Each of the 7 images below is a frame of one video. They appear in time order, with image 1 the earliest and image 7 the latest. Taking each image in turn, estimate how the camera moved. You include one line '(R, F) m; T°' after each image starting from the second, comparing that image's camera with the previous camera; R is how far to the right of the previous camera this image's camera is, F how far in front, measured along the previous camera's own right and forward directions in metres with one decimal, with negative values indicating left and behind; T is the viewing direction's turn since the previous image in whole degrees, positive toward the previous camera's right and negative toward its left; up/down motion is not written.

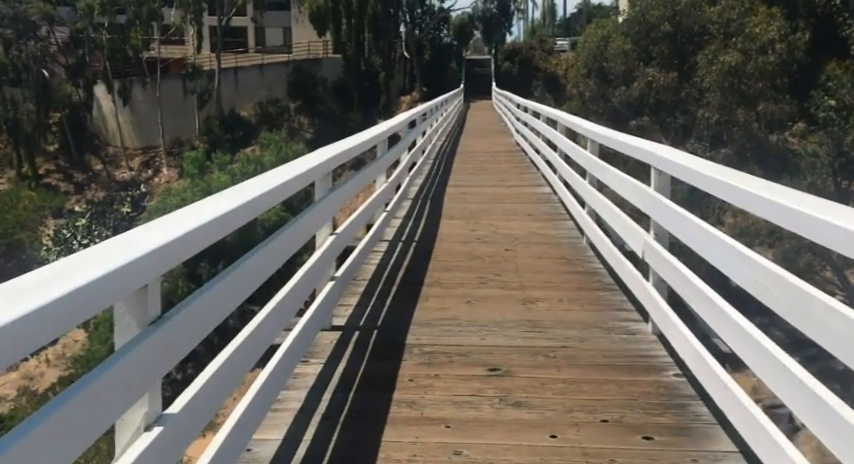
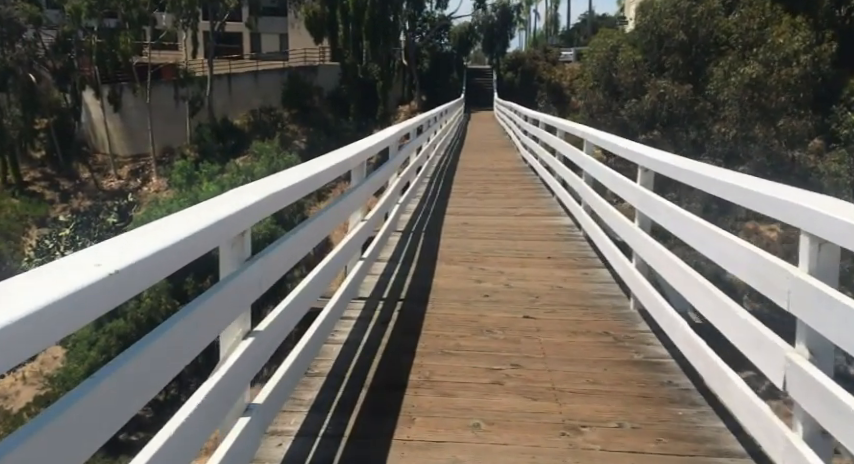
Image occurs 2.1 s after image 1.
(+0.1, +1.8) m; 0°
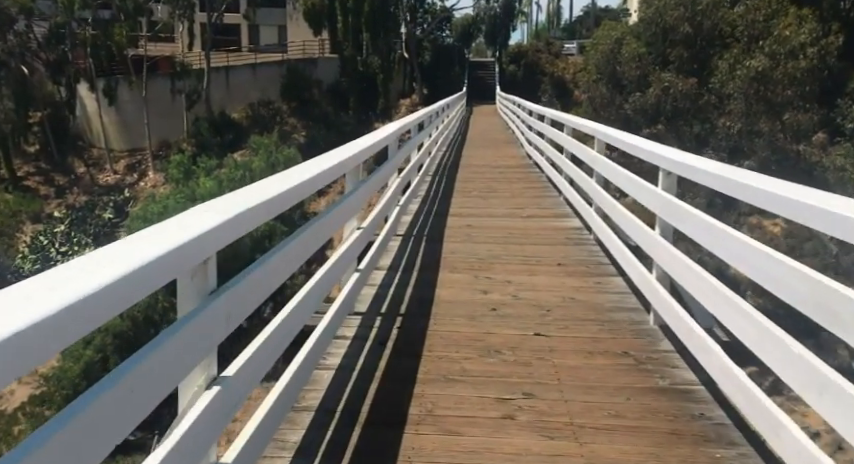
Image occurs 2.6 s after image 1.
(0.0, +0.4) m; 0°
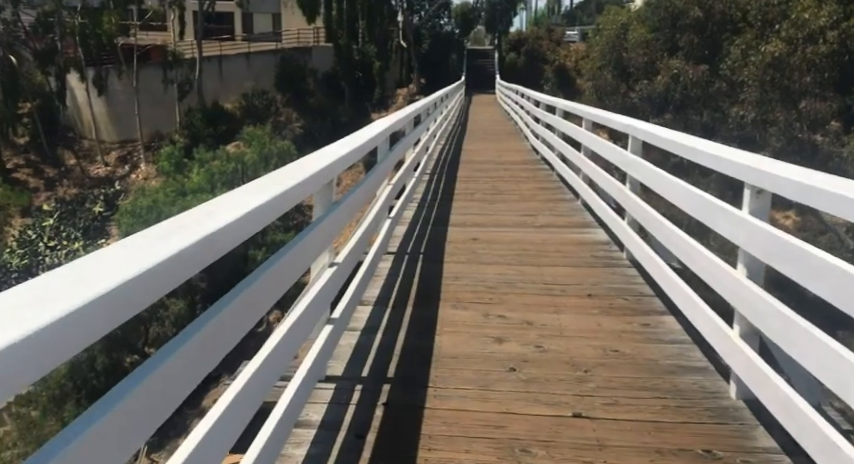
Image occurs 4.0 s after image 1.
(0.0, +1.3) m; 0°
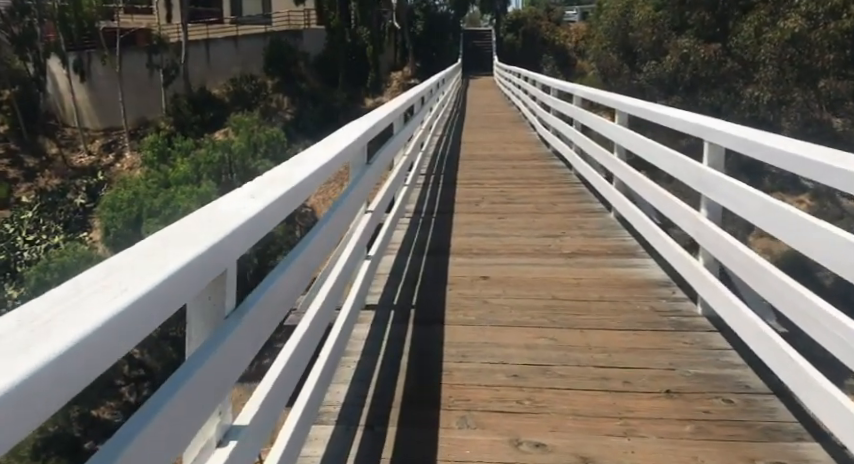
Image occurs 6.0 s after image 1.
(0.0, +1.8) m; 0°
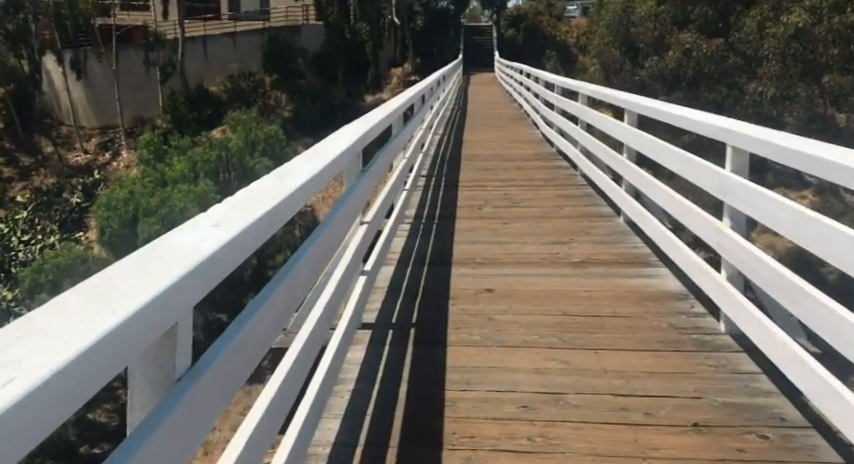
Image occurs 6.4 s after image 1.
(0.0, +0.3) m; 0°
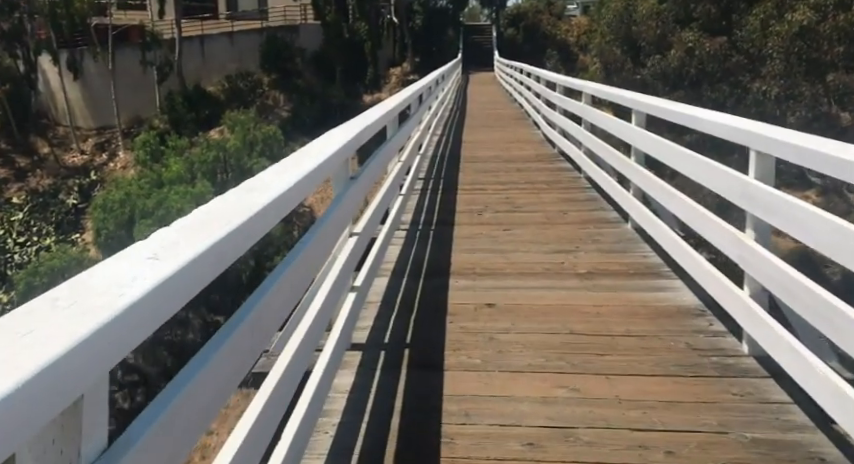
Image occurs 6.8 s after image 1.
(0.0, +0.3) m; 0°
